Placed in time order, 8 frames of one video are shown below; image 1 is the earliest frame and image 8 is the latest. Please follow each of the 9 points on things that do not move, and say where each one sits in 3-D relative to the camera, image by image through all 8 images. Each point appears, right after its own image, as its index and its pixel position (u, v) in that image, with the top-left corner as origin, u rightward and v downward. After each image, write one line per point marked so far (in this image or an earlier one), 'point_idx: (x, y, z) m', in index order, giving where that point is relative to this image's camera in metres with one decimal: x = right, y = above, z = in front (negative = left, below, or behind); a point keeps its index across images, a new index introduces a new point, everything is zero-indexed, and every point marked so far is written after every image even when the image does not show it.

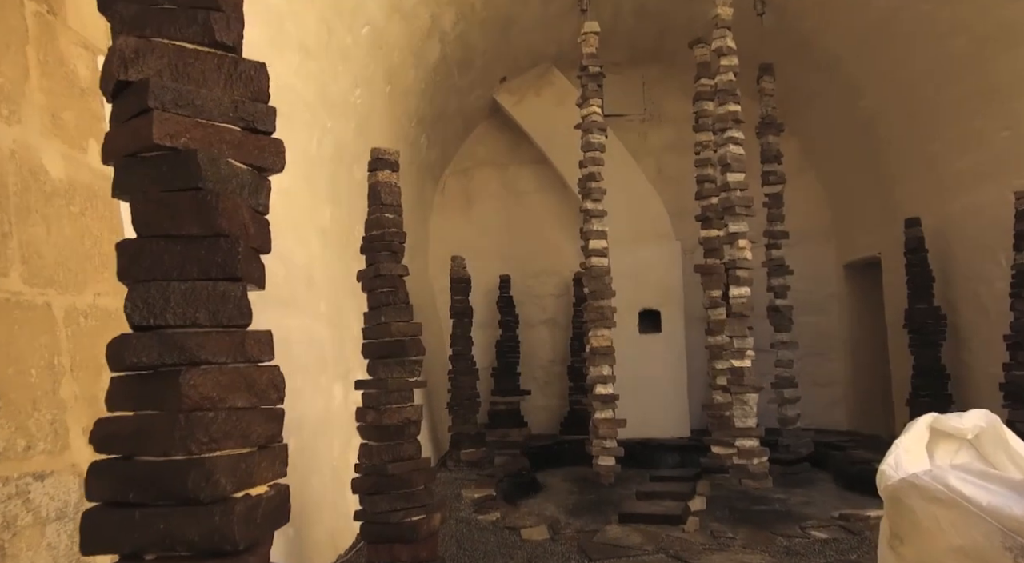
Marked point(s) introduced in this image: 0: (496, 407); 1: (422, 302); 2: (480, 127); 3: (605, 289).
0: (-0.1, -1.1, +5.8) m
1: (-0.8, -0.2, +5.5) m
2: (-0.3, +1.5, +6.3) m
3: (+0.6, 0.0, +4.0) m
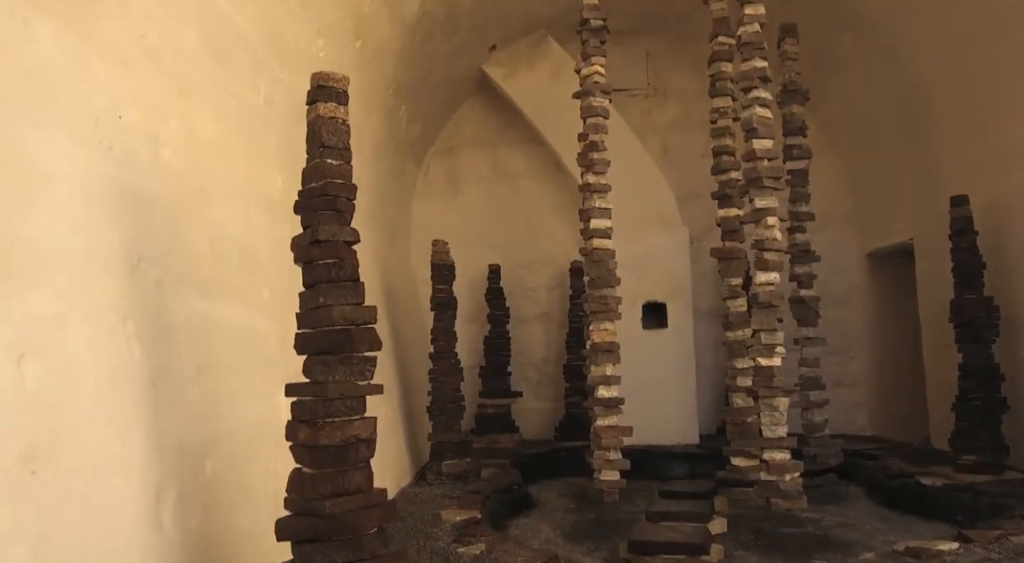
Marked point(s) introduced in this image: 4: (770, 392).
0: (-0.2, -1.0, +5.2) m
1: (-0.9, -0.1, +5.0) m
2: (-0.4, +1.6, +5.8) m
3: (+0.5, 0.0, +3.4) m
4: (+1.2, -0.5, +3.0) m
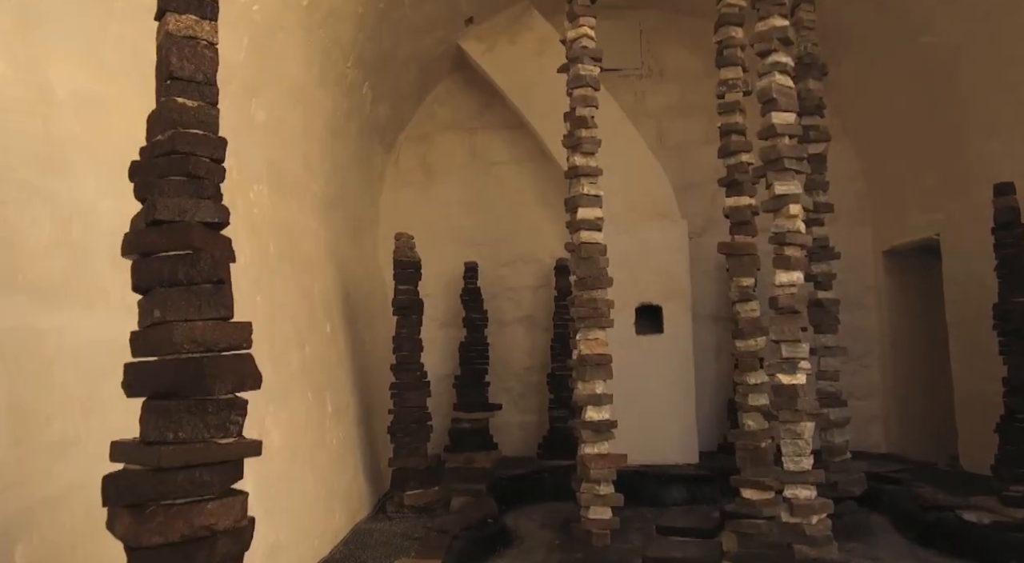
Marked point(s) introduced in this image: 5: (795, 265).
0: (-0.4, -1.0, +4.7) m
1: (-1.0, -0.1, +4.4) m
2: (-0.6, +1.6, +5.3) m
3: (+0.4, 0.0, +2.9) m
4: (+1.1, -0.5, +2.5) m
5: (+1.1, +0.1, +2.5) m
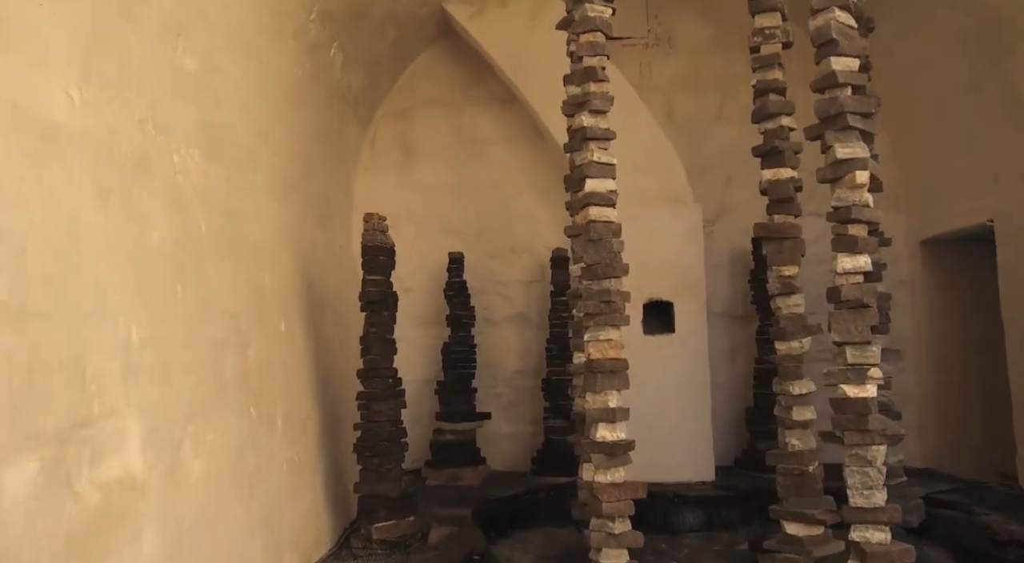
0: (-0.4, -1.0, +4.1) m
1: (-1.1, 0.0, +3.8) m
2: (-0.6, +1.6, +4.7) m
3: (+0.4, +0.1, +2.3) m
4: (+1.0, -0.5, +2.0) m
5: (+1.1, +0.1, +2.0) m
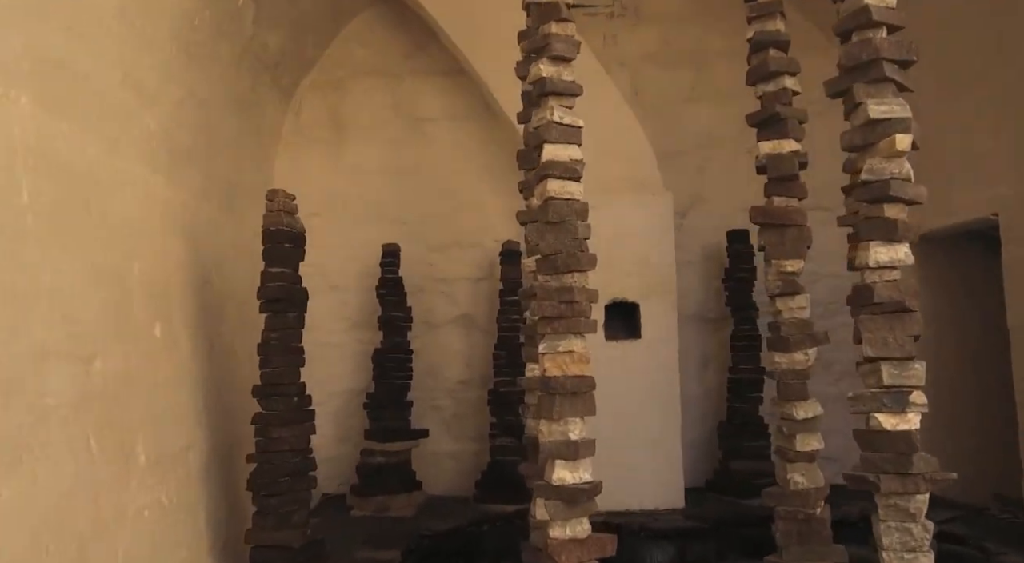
0: (-0.8, -1.0, +3.5) m
1: (-1.4, 0.0, +3.2) m
2: (-1.0, +1.7, +4.1) m
3: (+0.2, +0.1, +1.8) m
4: (+0.9, -0.5, +1.5) m
5: (+0.9, +0.1, +1.5) m
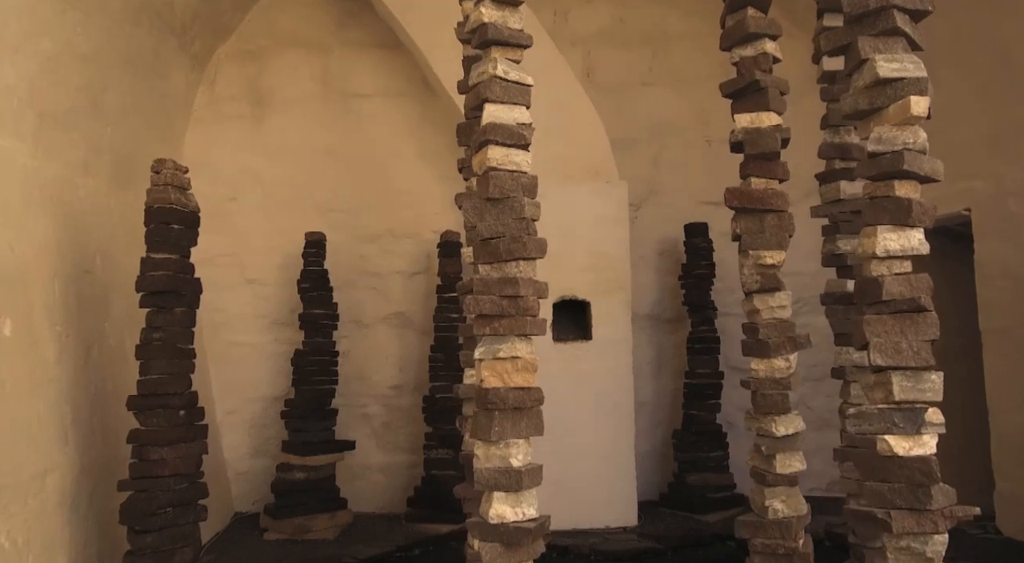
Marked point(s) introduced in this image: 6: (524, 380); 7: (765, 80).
0: (-1.1, -0.9, +3.1) m
1: (-1.6, 0.0, +2.7) m
2: (-1.3, +1.7, +3.7) m
3: (0.0, +0.1, +1.5) m
4: (+0.7, -0.5, +1.2) m
5: (+0.8, +0.1, +1.3) m
6: (0.0, -0.2, +1.5) m
7: (+0.7, +0.5, +1.7) m
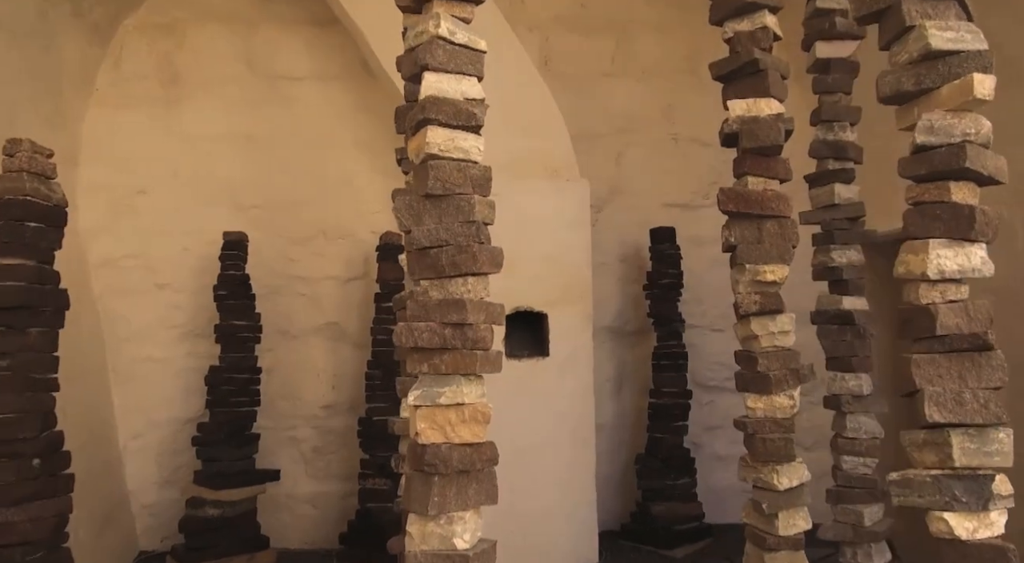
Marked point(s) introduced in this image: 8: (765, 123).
0: (-1.3, -1.0, +2.7) m
1: (-1.8, 0.0, +2.3) m
2: (-1.5, +1.7, +3.2) m
3: (-0.1, +0.1, +1.2) m
4: (+0.7, -0.5, +0.9) m
5: (+0.7, +0.1, +1.0) m
6: (-0.1, -0.3, +1.1) m
7: (+0.6, +0.5, +1.4) m
8: (+0.6, +0.4, +1.4) m
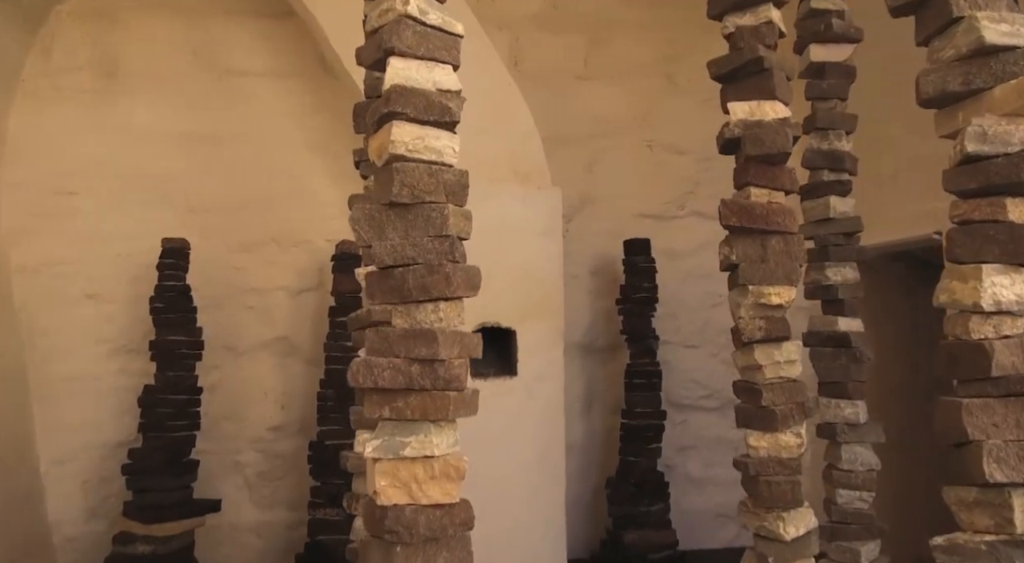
0: (-1.4, -1.0, +2.4) m
1: (-1.9, 0.0, +2.0) m
2: (-1.7, +1.6, +2.9) m
3: (-0.1, 0.0, +1.0) m
4: (+0.6, -0.5, +0.8) m
5: (+0.7, 0.0, +0.9) m
6: (-0.1, -0.3, +0.9) m
7: (+0.5, +0.4, +1.3) m
8: (+0.5, +0.3, +1.3) m
